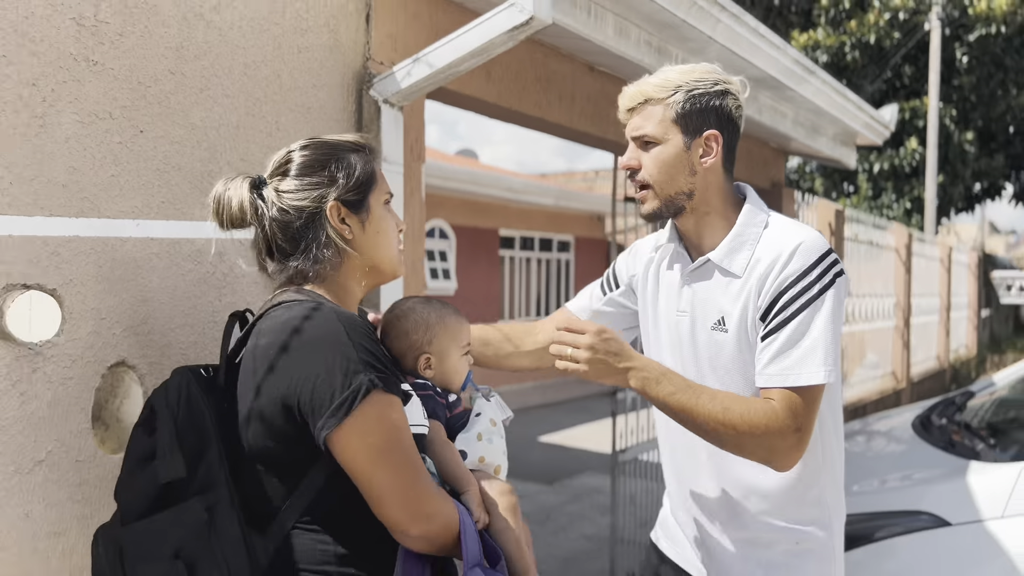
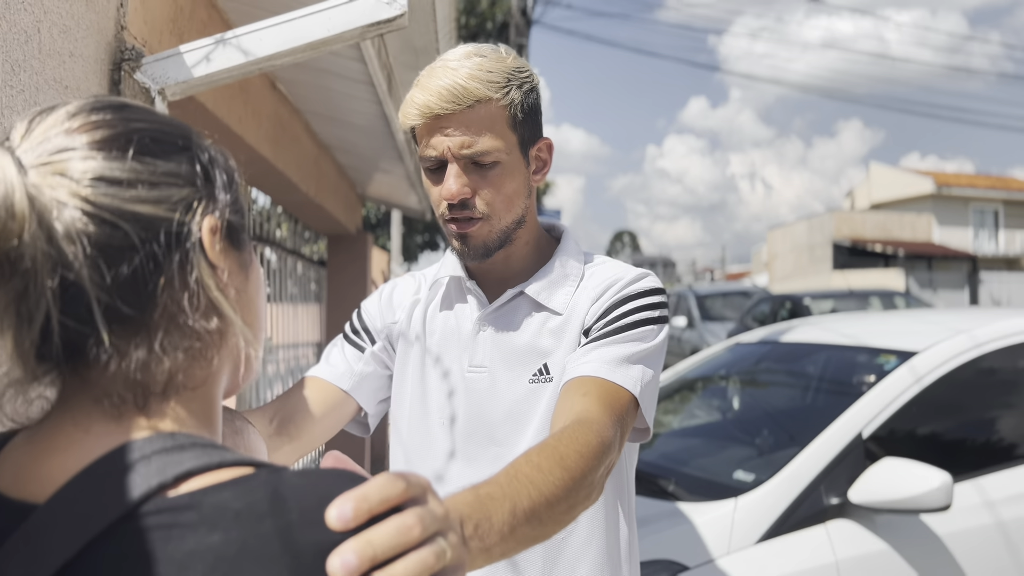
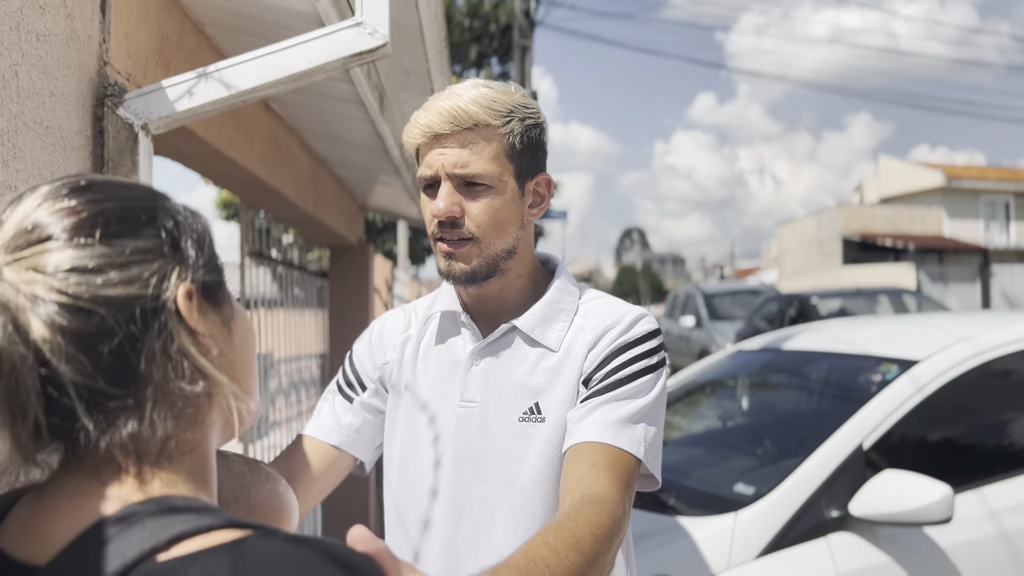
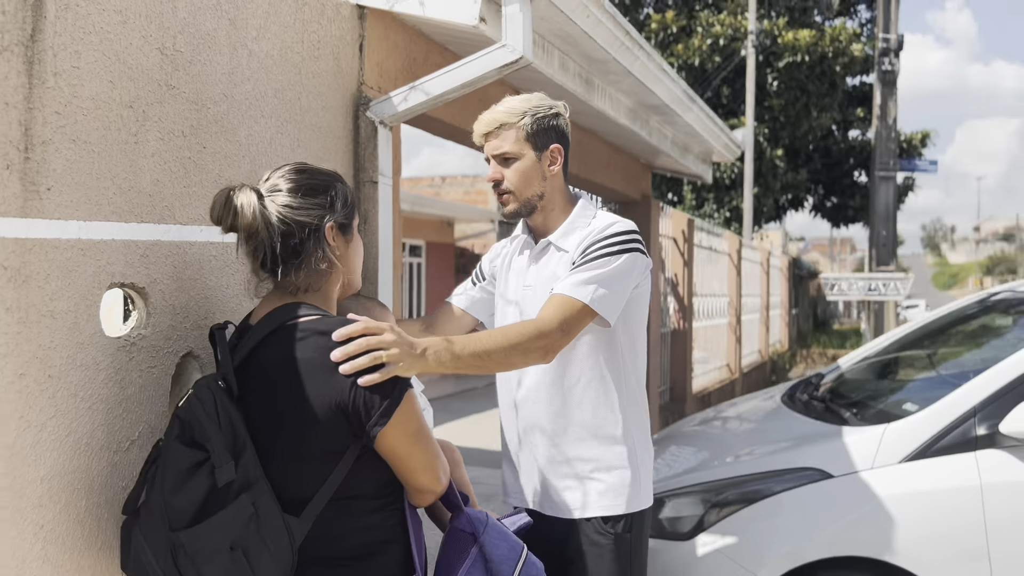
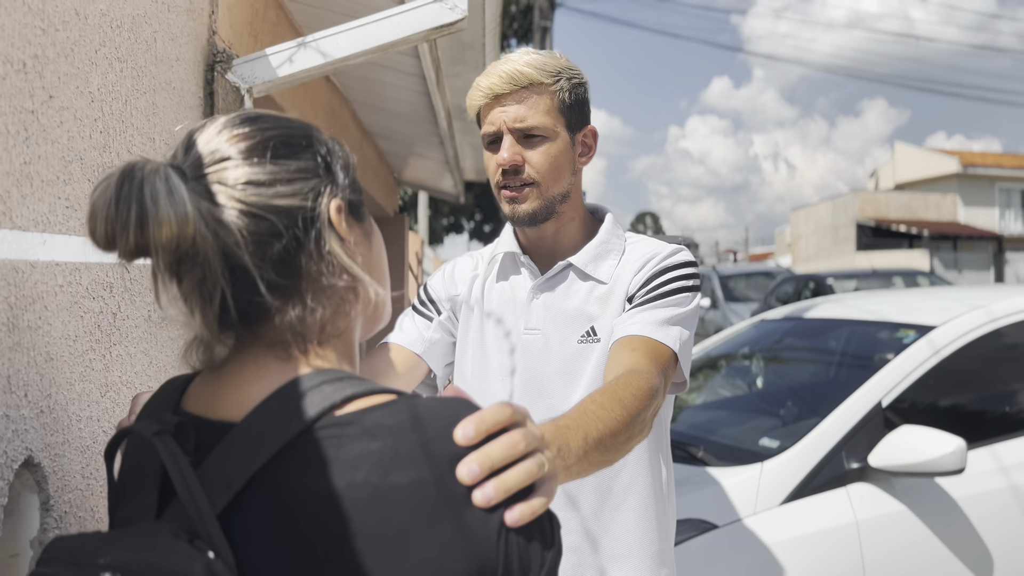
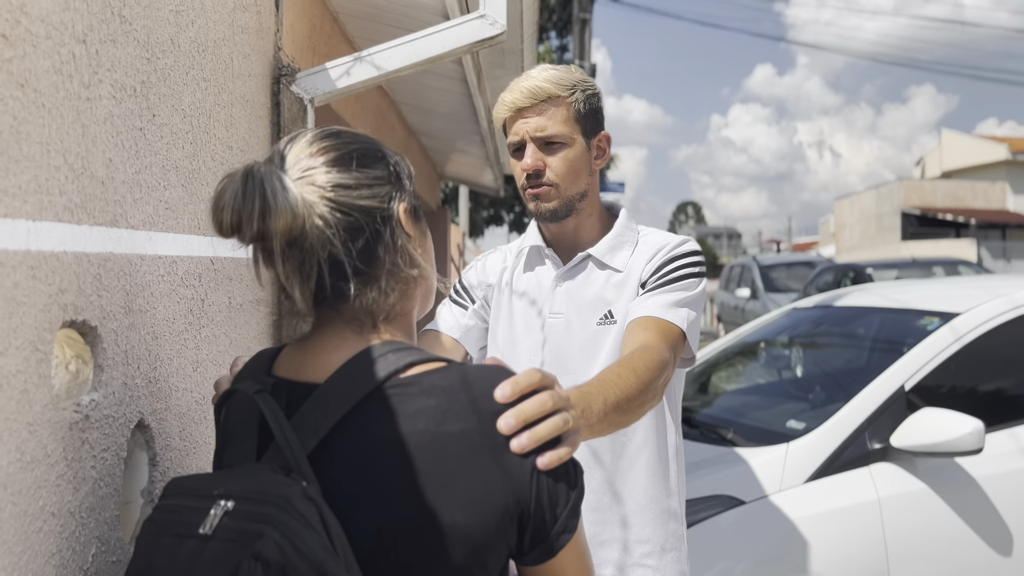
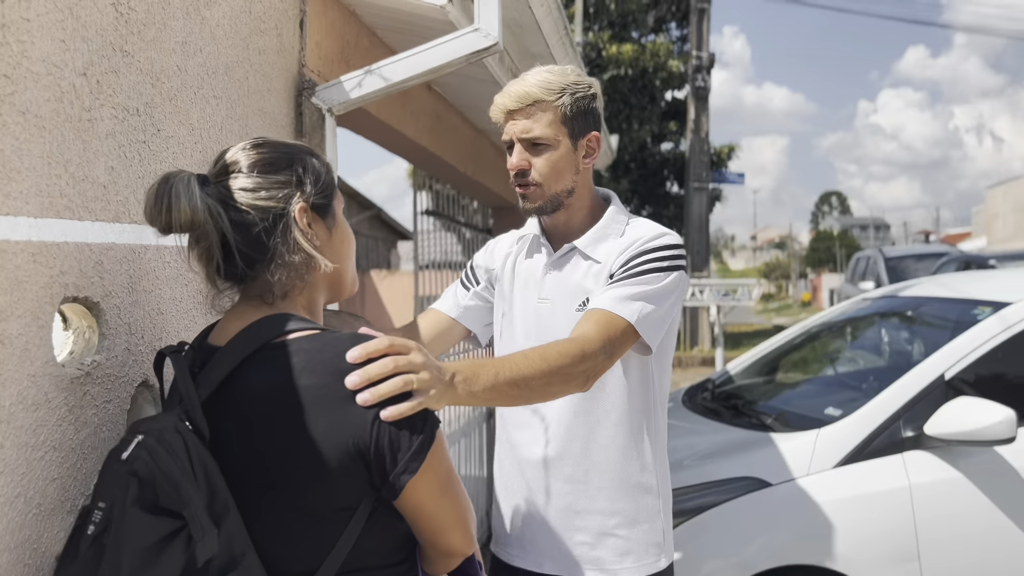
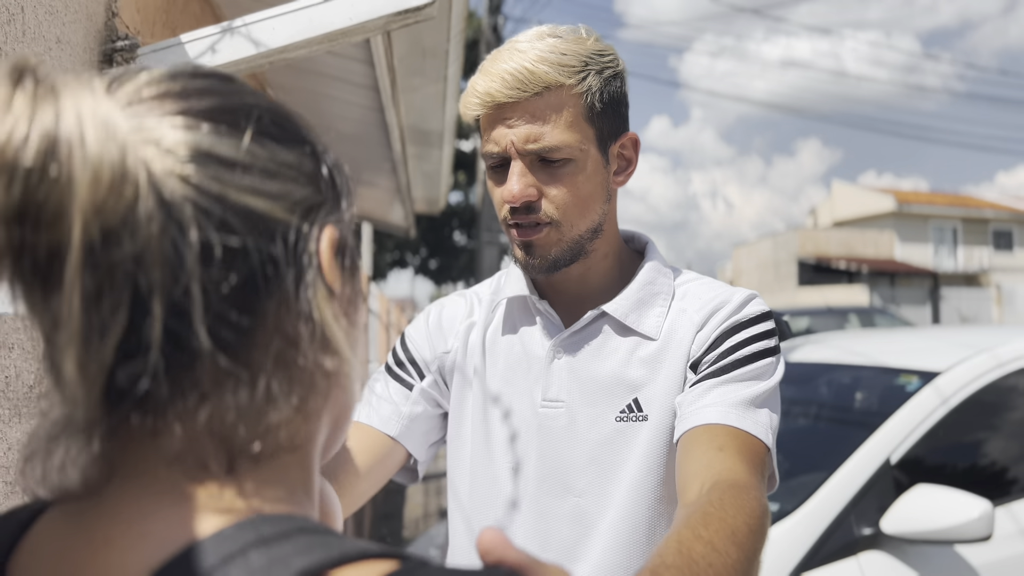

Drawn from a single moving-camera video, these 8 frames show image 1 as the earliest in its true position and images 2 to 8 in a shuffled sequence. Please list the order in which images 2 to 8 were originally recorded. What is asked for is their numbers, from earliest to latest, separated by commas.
4, 7, 6, 5, 2, 8, 3
